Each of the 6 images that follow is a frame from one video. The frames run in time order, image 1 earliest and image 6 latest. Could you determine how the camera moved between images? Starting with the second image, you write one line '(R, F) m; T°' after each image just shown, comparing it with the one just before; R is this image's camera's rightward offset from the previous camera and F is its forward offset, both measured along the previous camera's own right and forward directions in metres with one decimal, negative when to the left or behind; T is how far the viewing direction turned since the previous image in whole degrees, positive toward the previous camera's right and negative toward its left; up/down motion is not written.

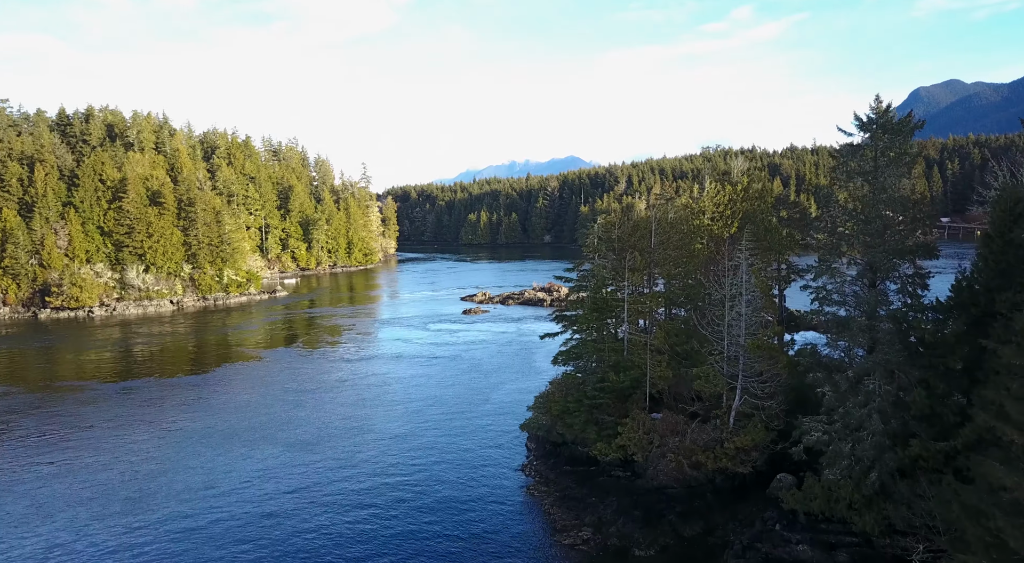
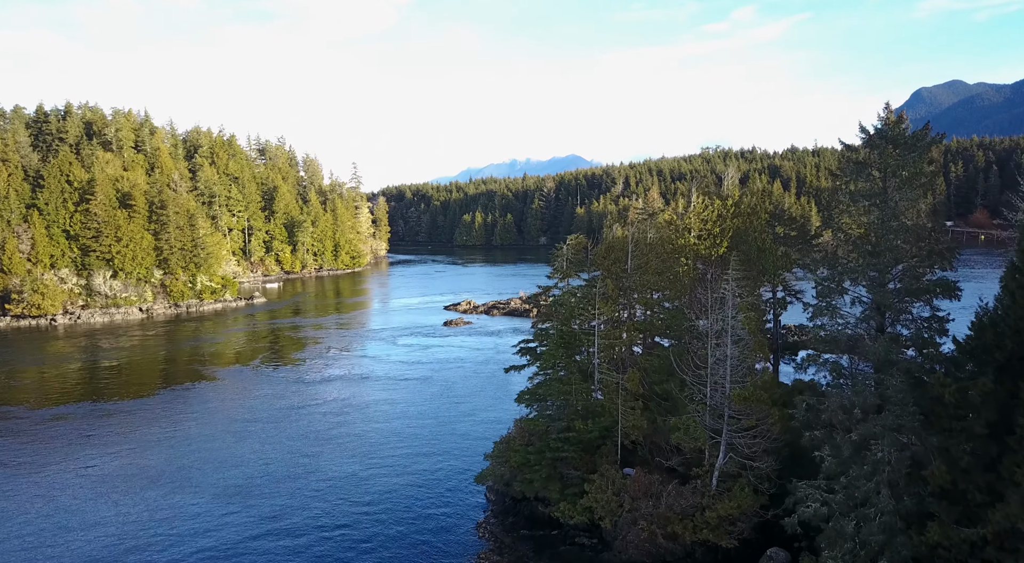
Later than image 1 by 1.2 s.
(+1.5, +3.7) m; 0°
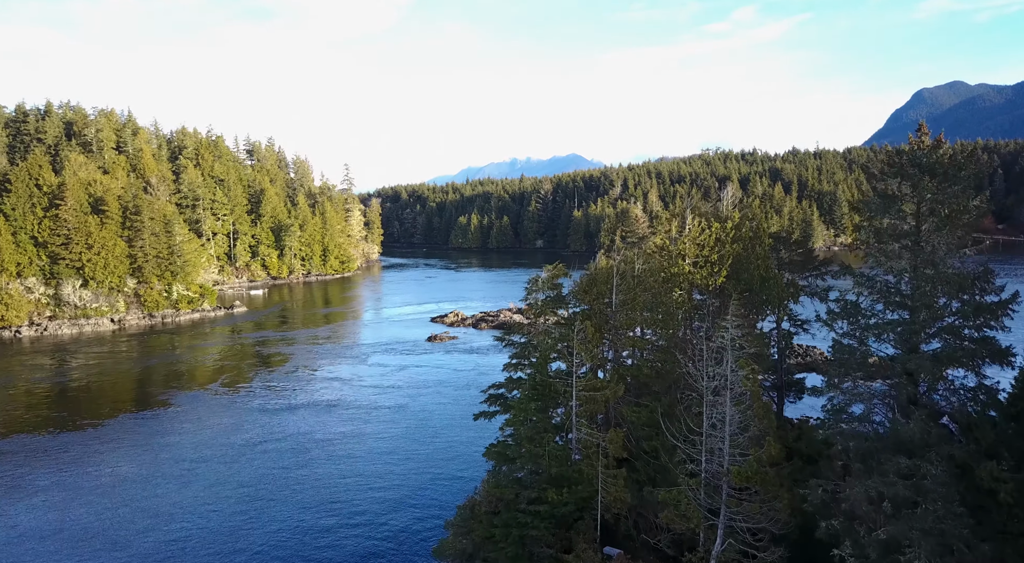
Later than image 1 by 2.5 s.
(+1.0, +3.6) m; 0°
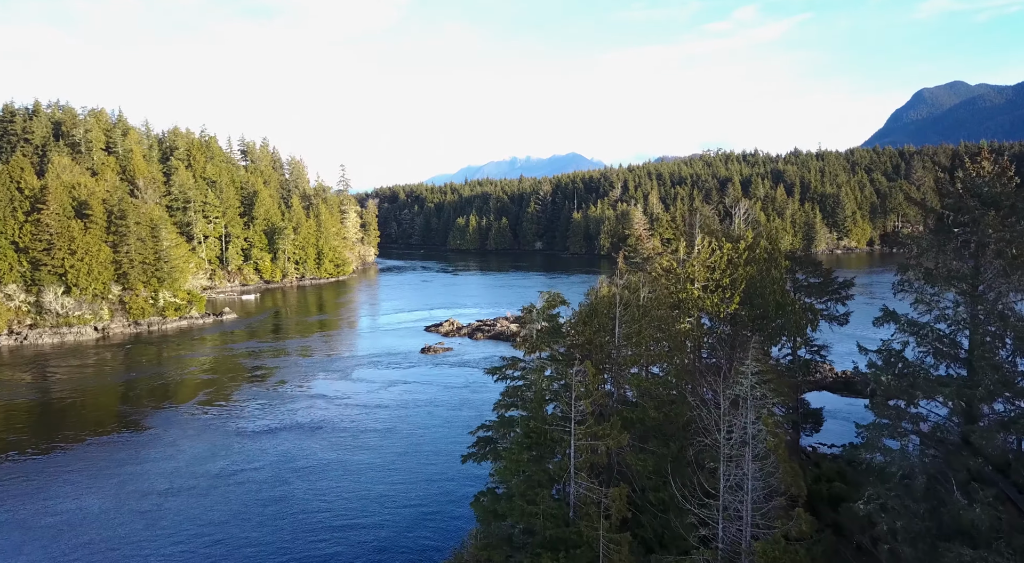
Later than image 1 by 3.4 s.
(+0.2, +2.4) m; 0°
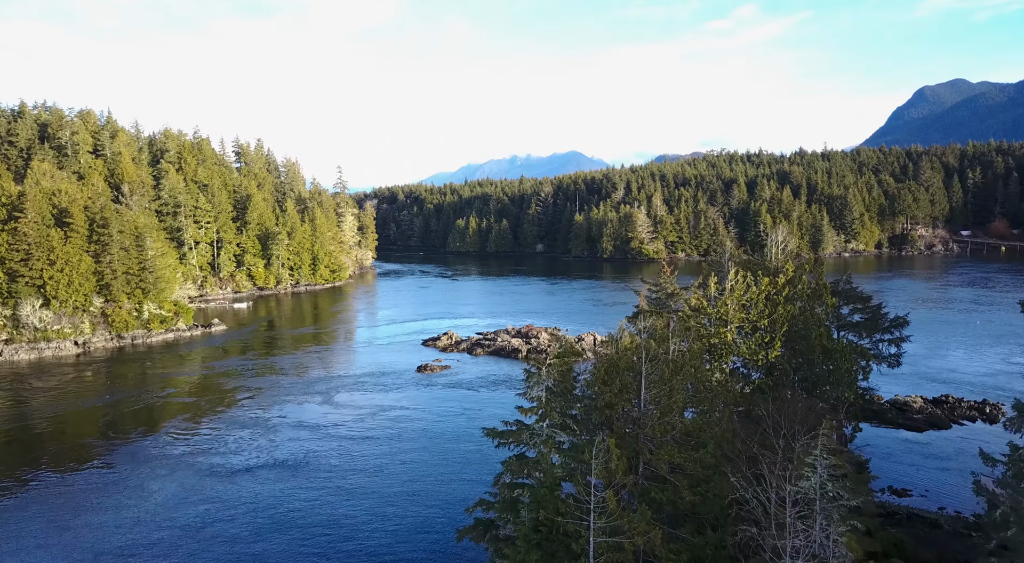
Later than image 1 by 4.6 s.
(-0.1, +3.5) m; 0°
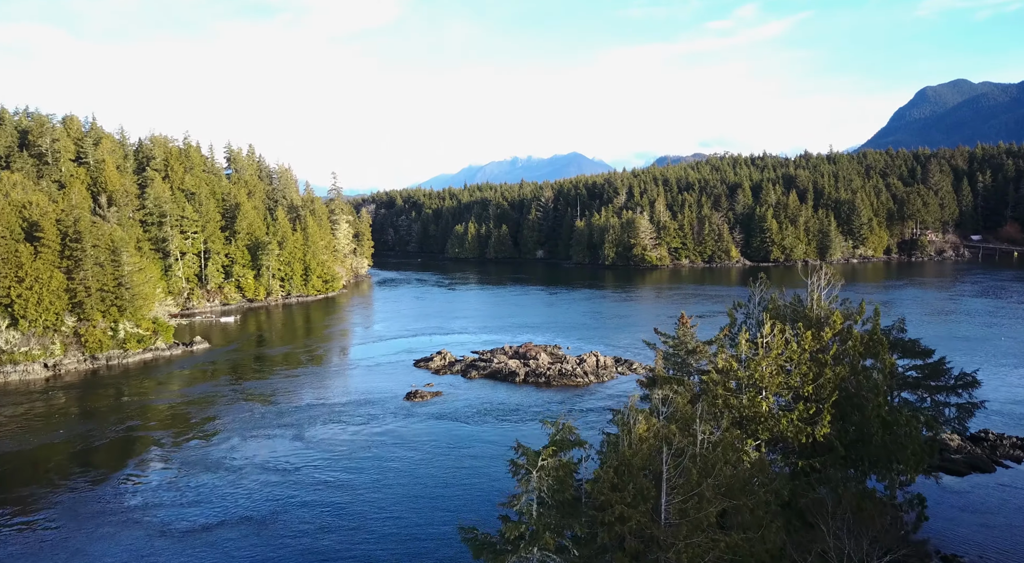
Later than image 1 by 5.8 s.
(+0.4, +4.1) m; 0°
